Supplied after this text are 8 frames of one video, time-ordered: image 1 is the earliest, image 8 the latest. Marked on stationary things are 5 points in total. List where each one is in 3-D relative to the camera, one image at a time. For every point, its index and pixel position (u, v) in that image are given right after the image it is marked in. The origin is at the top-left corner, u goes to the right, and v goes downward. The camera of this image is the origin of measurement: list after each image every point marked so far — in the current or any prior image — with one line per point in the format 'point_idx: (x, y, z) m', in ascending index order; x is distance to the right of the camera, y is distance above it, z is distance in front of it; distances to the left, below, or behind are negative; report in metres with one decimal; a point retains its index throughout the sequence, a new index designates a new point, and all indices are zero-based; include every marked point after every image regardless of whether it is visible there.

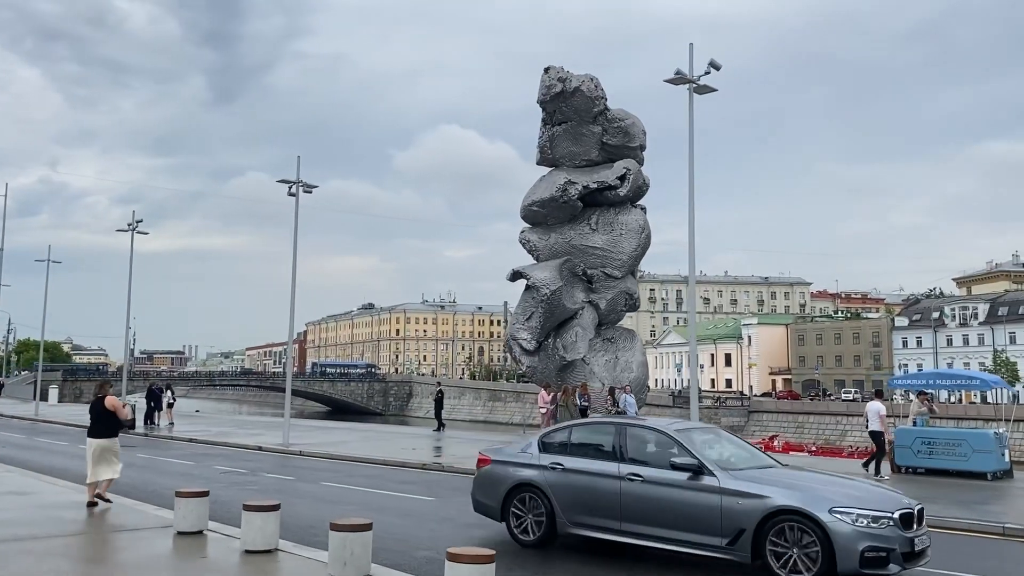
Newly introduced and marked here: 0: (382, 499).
0: (-2.0, -3.4, +14.3) m
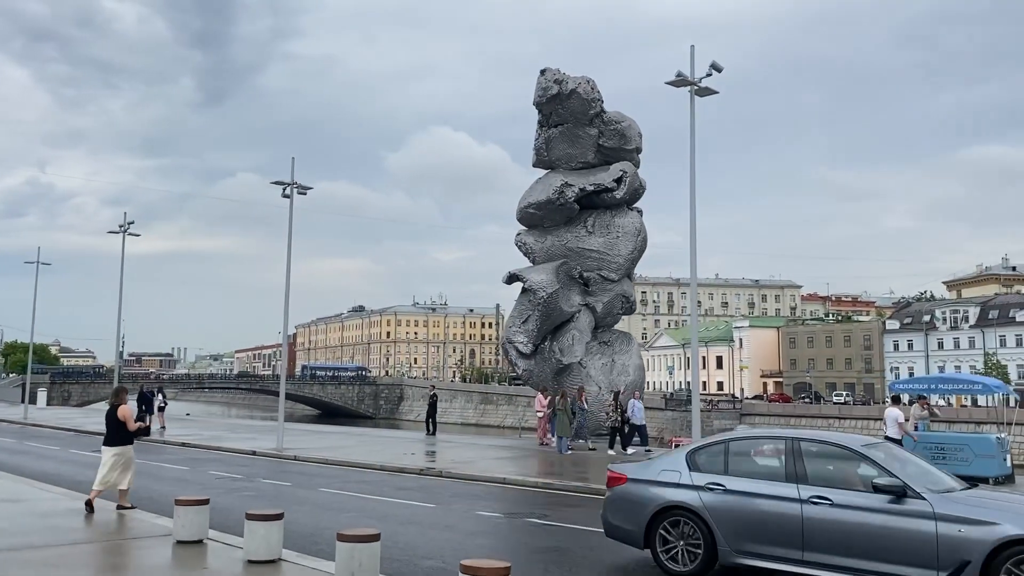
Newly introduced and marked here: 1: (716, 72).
0: (-2.0, -3.5, +14.1) m
1: (+4.1, +4.4, +17.7) m
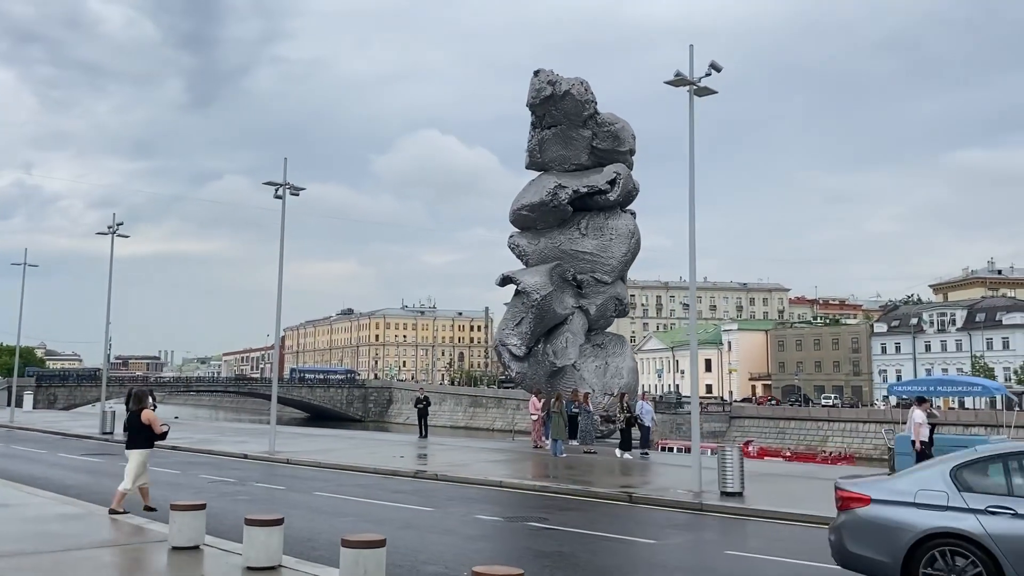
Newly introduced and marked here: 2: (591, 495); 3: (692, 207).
0: (-2.0, -3.5, +13.8) m
1: (+4.1, +4.3, +17.6) m
2: (+1.5, -4.0, +16.7) m
3: (+3.8, +1.7, +17.9) m
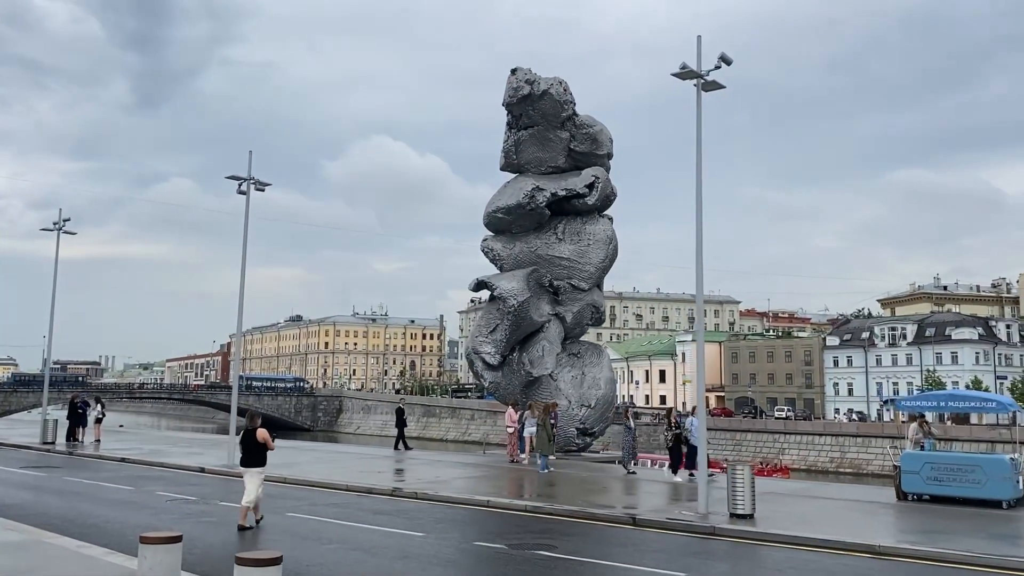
0: (-2.0, -3.5, +12.4) m
1: (+4.0, +4.2, +16.6) m
2: (+1.4, -4.0, +15.5) m
3: (+3.7, +1.5, +16.8) m
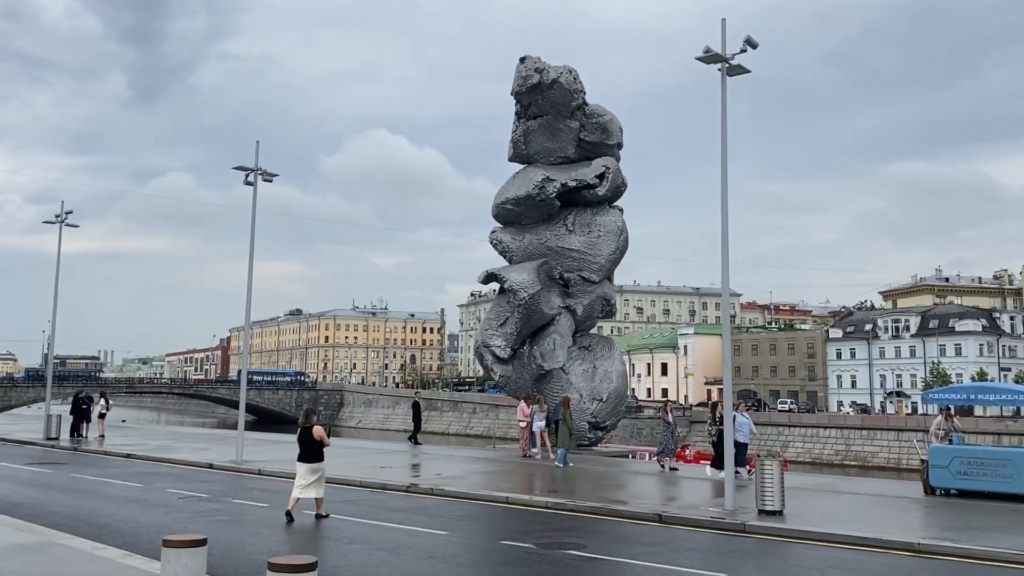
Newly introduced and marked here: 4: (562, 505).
0: (-1.6, -3.4, +12.0) m
1: (+4.4, +4.4, +16.1) m
2: (+1.7, -3.9, +15.1) m
3: (+4.0, +1.7, +16.4) m
4: (+0.9, -3.9, +15.9) m
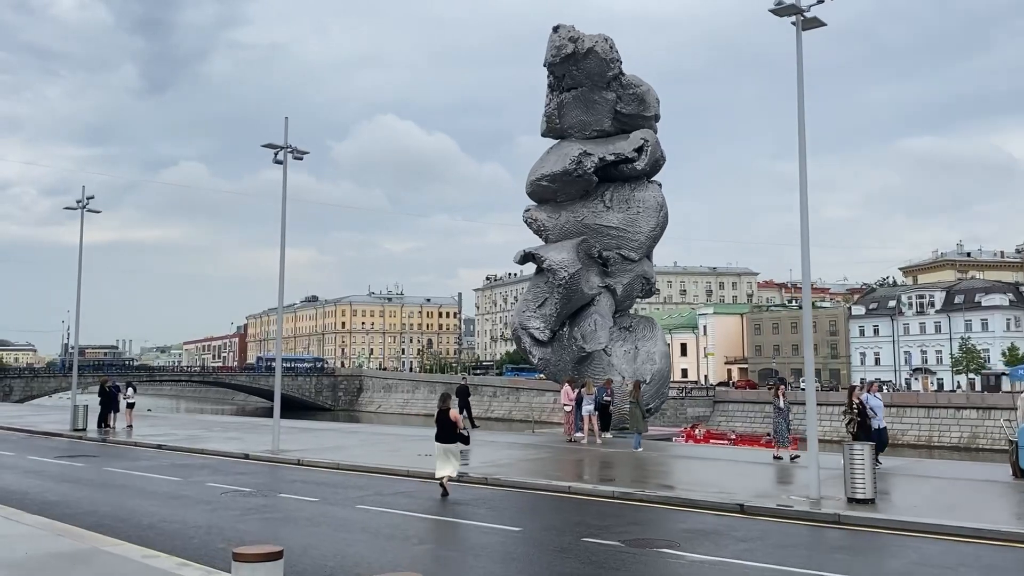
0: (-0.6, -3.1, +11.0) m
1: (+5.3, +4.9, +14.9) m
2: (+2.8, -3.4, +14.0) m
3: (+5.0, +2.2, +15.2) m
4: (+2.0, -3.5, +14.9) m
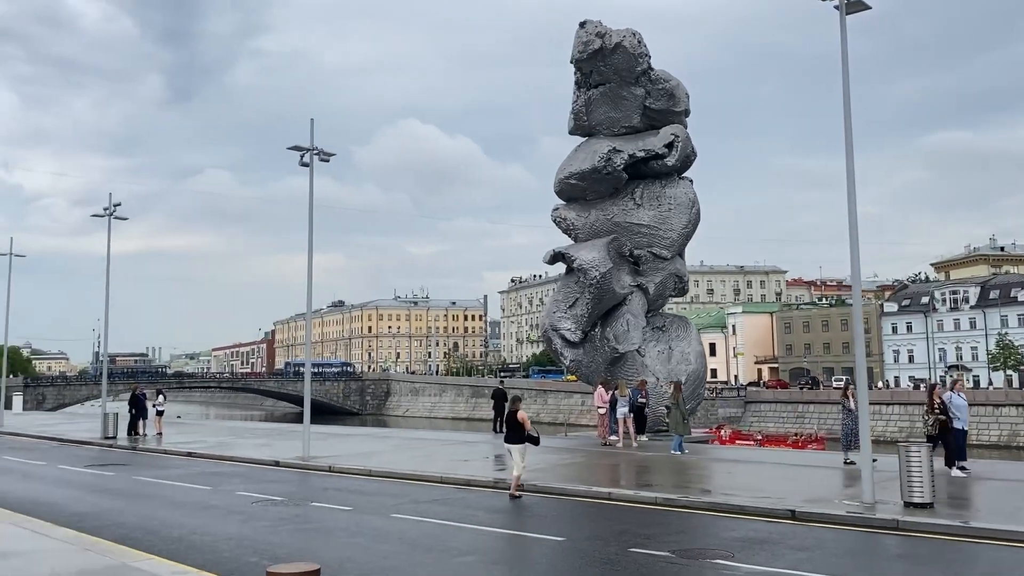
0: (-0.1, -3.1, +10.5) m
1: (+5.8, +5.0, +14.2) m
2: (+3.4, -3.4, +13.5) m
3: (+5.6, +2.3, +14.6) m
4: (+2.6, -3.5, +14.3) m
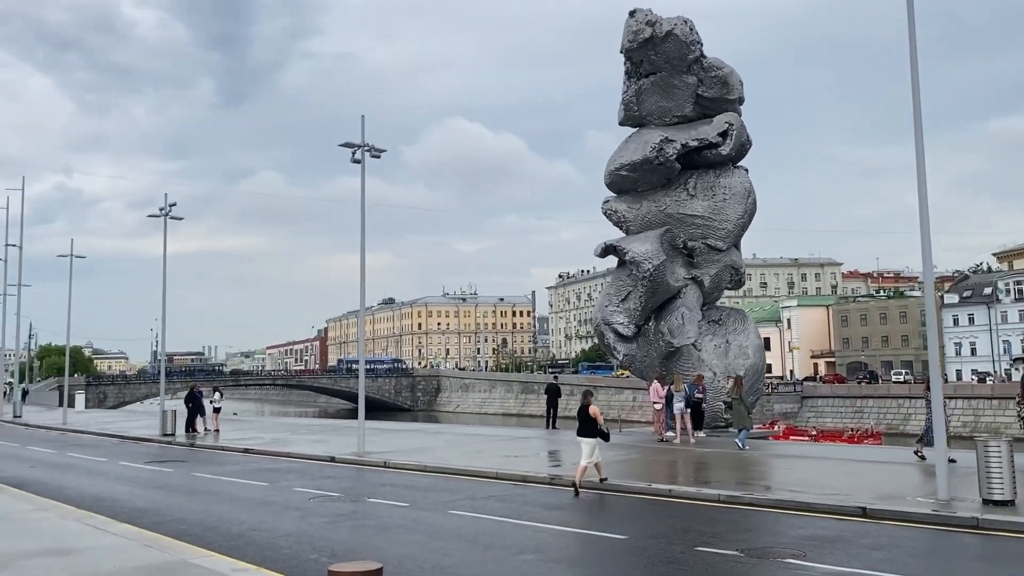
0: (+0.6, -2.9, +10.2) m
1: (+6.6, +5.2, +13.6) m
2: (+4.3, -3.2, +13.0) m
3: (+6.4, +2.5, +14.0) m
4: (+3.6, -3.3, +13.9) m
